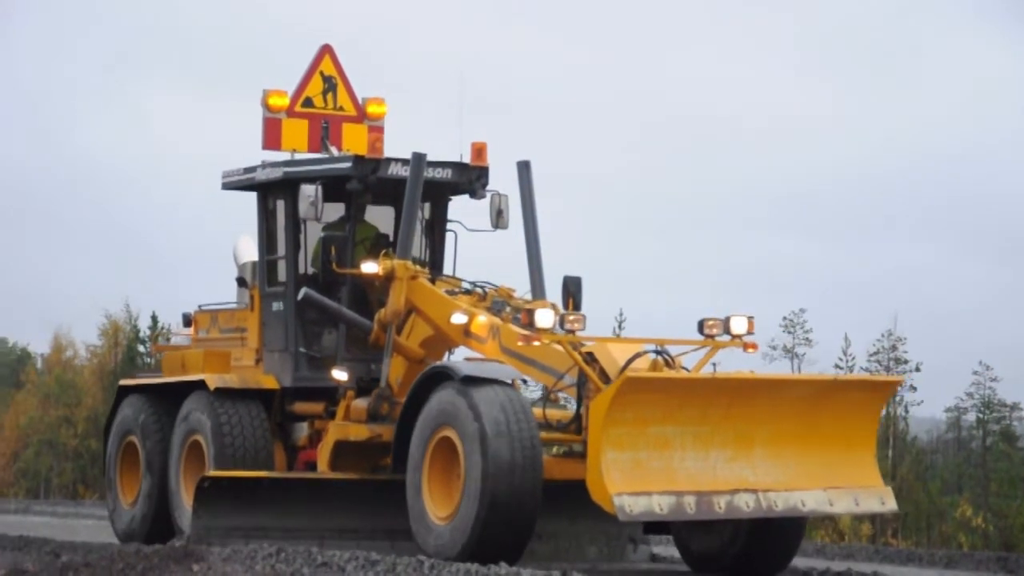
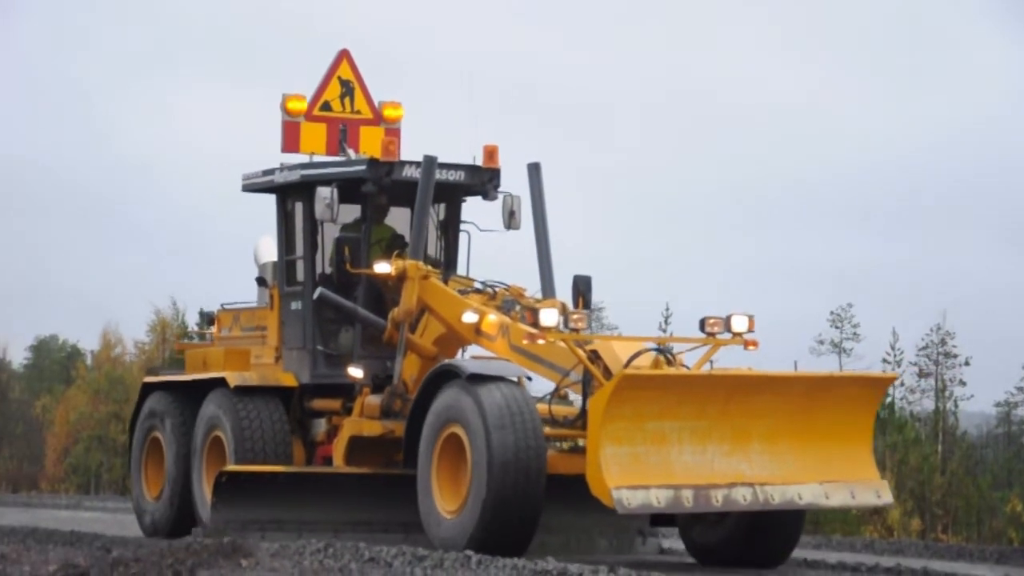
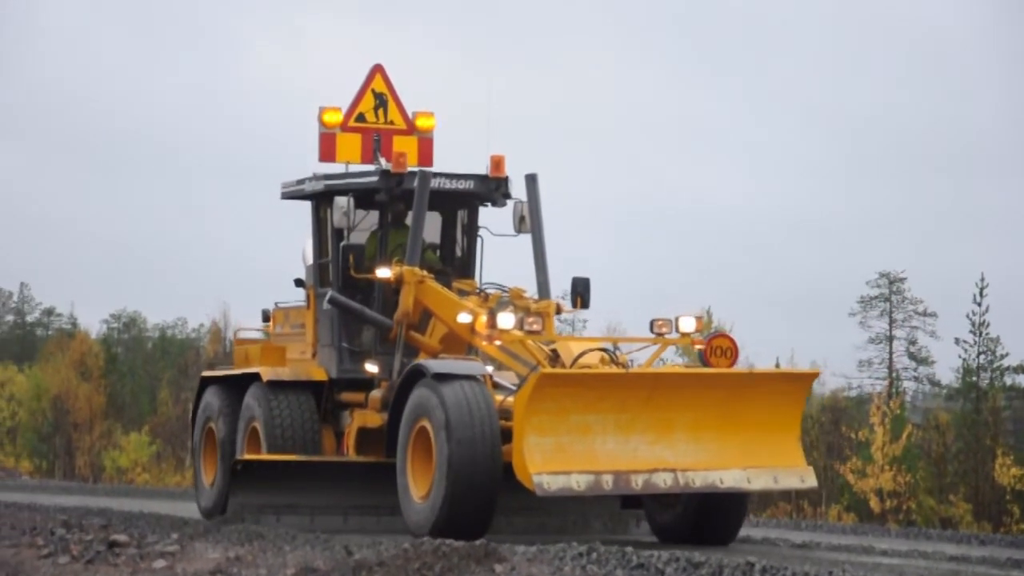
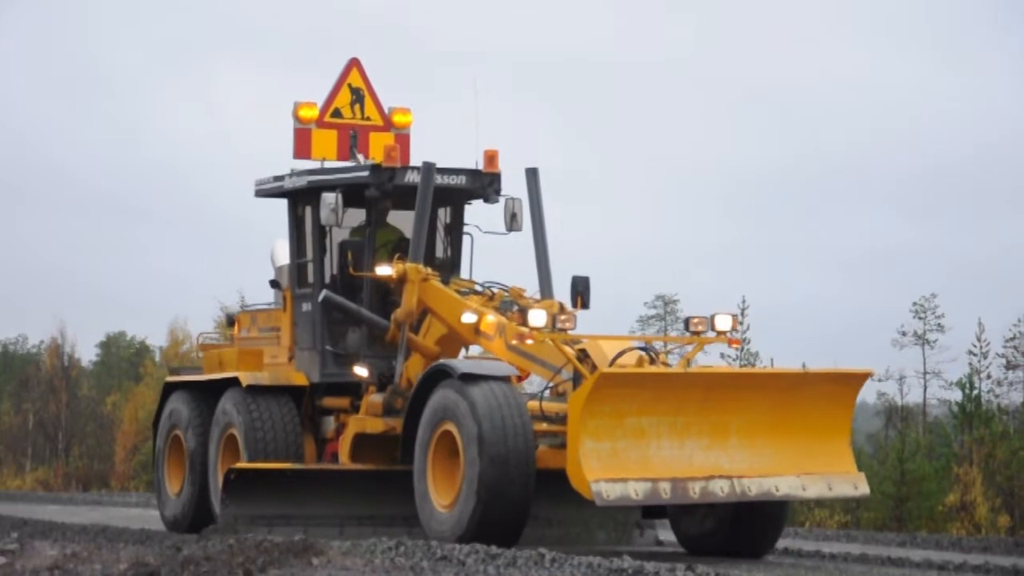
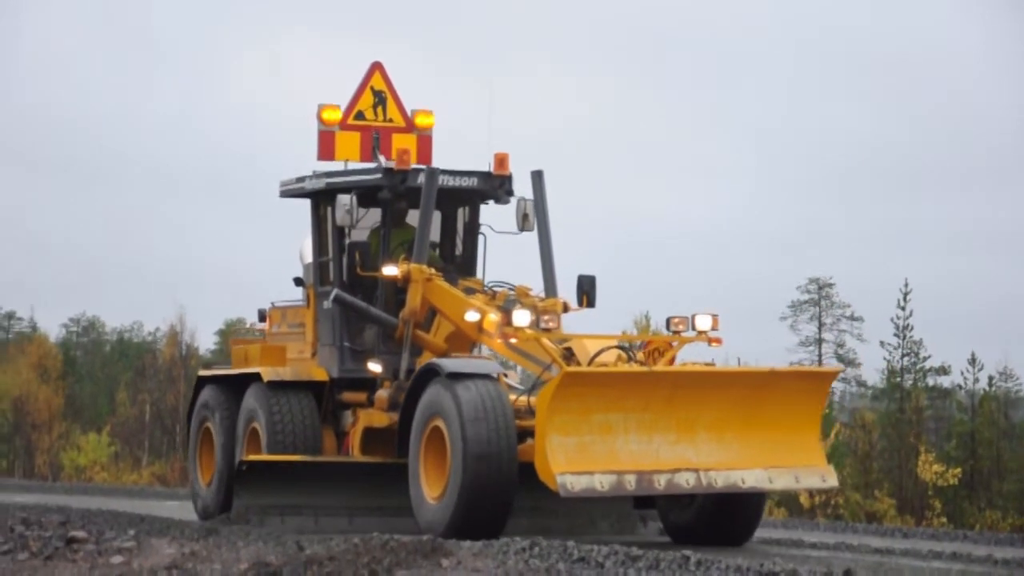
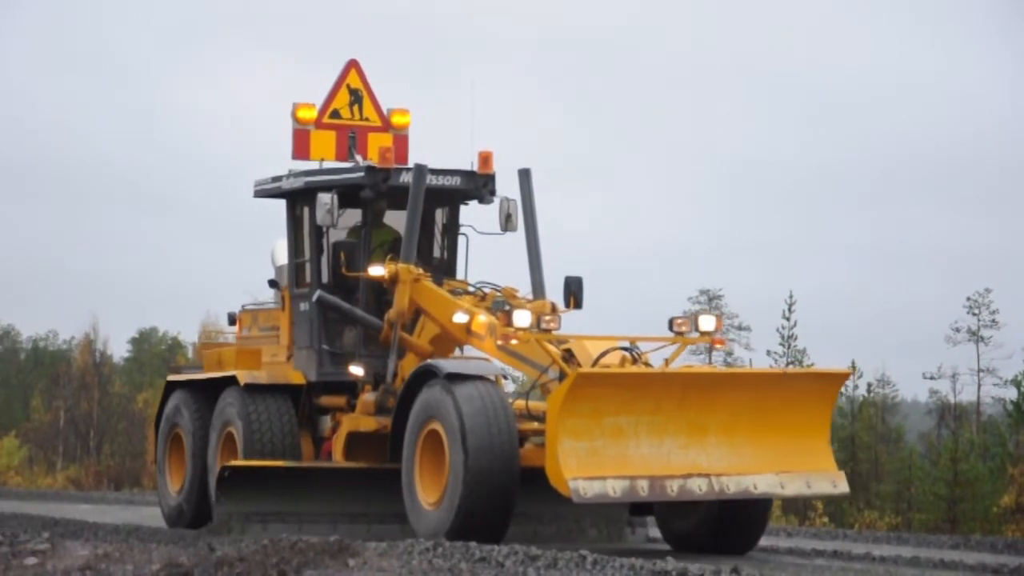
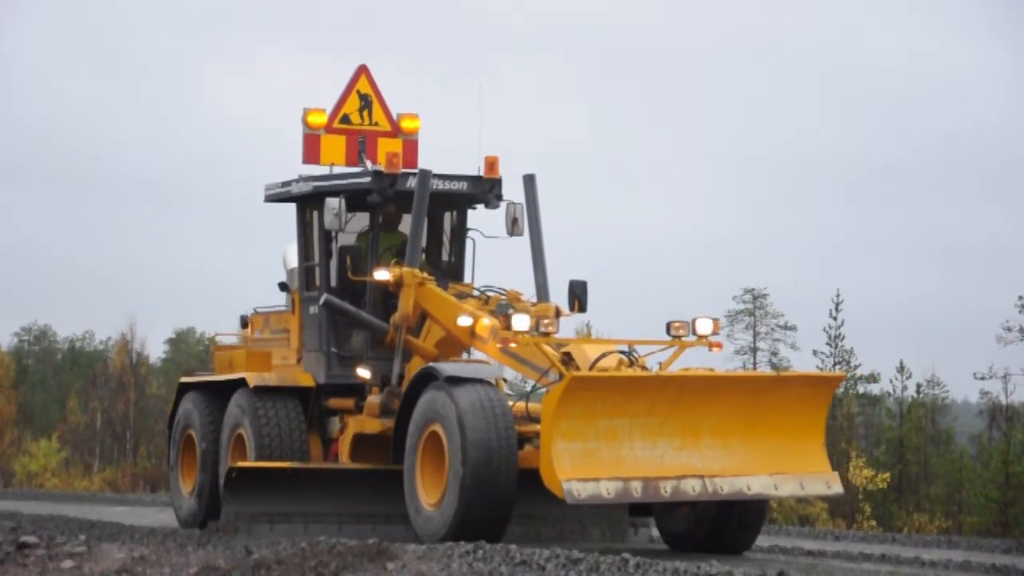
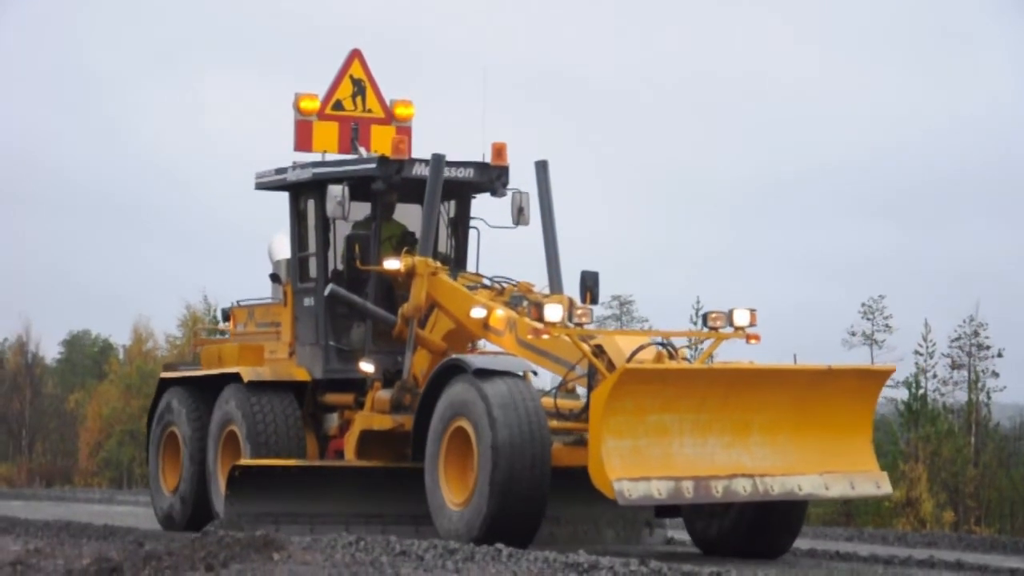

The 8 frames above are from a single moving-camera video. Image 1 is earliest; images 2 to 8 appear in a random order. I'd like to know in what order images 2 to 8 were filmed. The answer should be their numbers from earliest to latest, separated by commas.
2, 8, 4, 6, 7, 5, 3
